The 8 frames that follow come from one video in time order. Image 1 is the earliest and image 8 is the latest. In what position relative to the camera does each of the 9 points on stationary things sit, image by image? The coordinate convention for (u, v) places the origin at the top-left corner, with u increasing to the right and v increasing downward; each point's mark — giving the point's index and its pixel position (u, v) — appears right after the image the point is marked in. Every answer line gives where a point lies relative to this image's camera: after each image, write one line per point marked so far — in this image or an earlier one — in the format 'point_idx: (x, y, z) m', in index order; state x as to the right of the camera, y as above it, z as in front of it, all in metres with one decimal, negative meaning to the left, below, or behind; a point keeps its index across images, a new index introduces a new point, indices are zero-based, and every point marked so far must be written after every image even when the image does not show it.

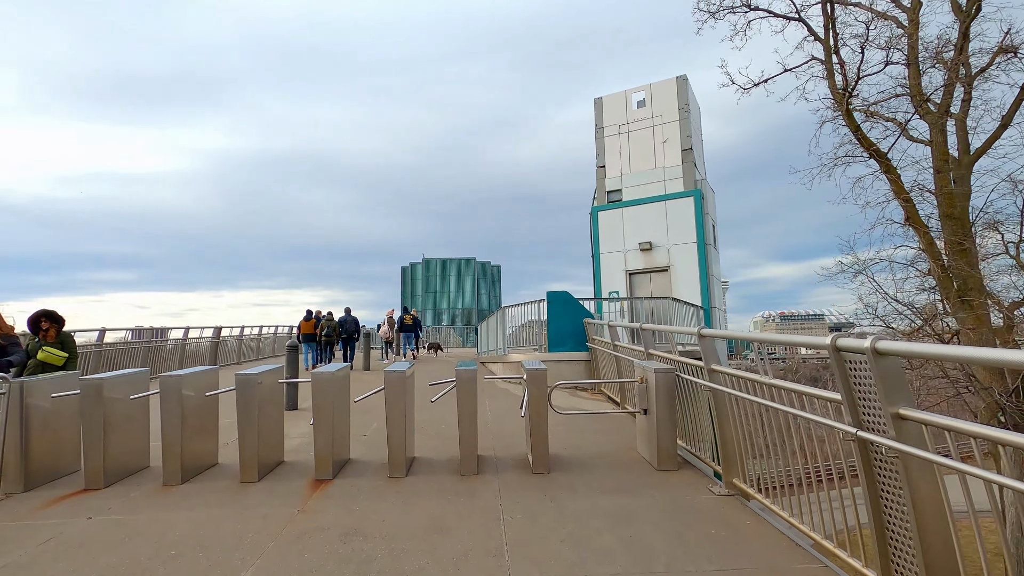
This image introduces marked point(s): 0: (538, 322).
0: (+0.6, -0.7, +11.3) m
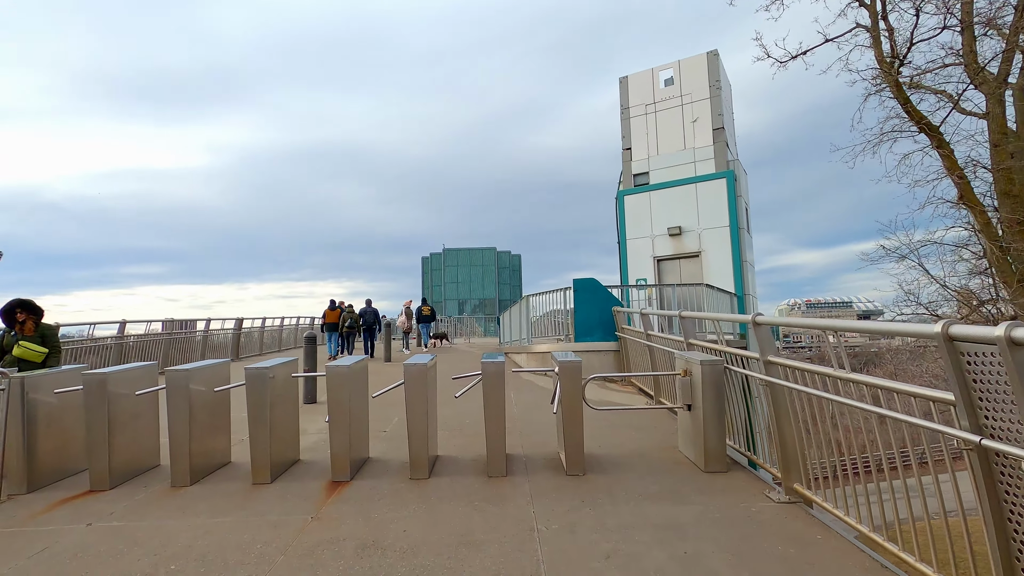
0: (+1.1, -0.5, +10.9) m
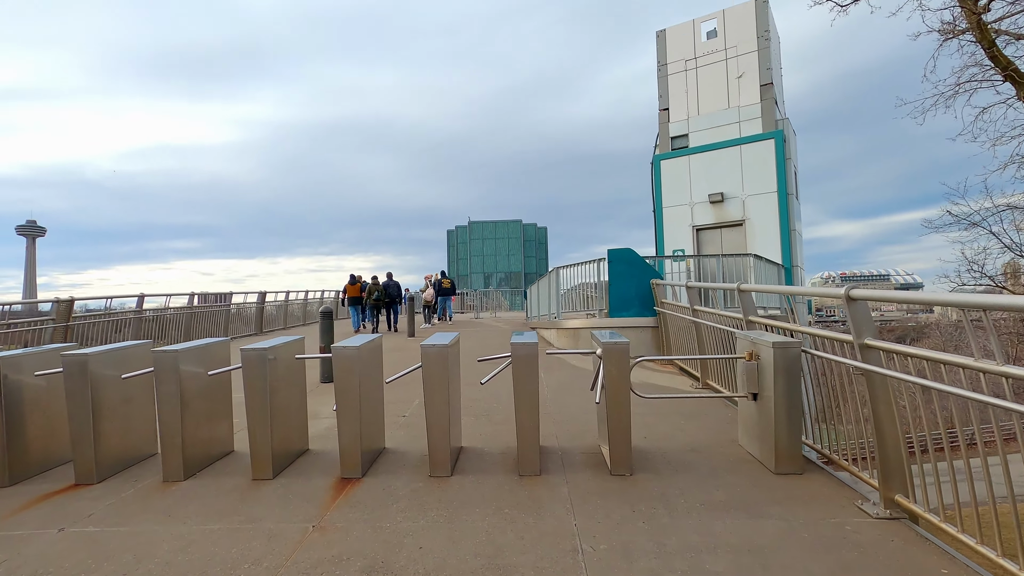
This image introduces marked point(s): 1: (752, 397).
0: (+1.6, +0.1, +10.1) m
1: (+1.9, -0.9, +4.3) m
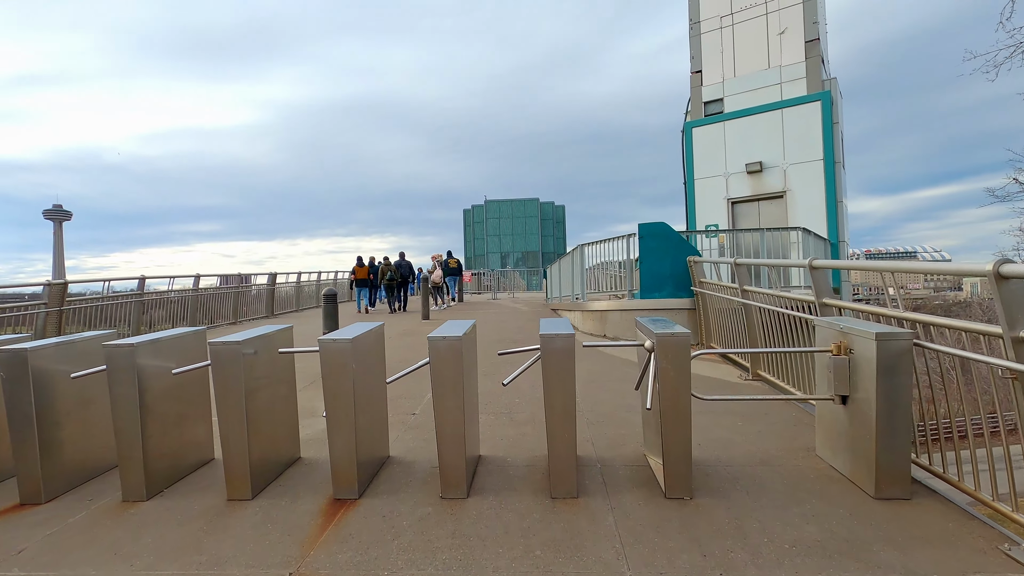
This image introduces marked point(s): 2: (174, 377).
0: (+2.0, +0.5, +9.2) m
1: (+2.1, -0.7, +3.4) m
2: (-2.3, -0.6, +3.6) m
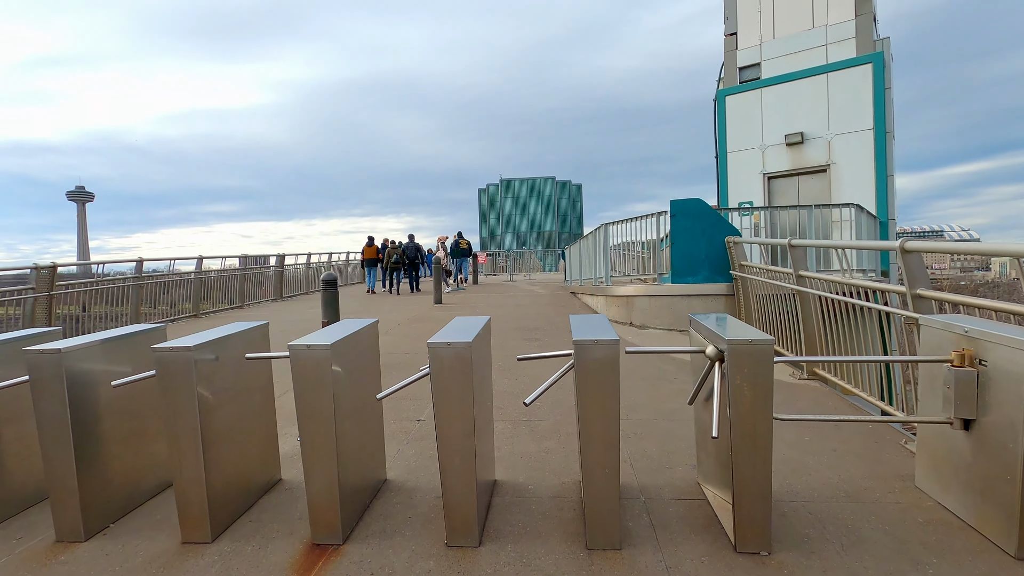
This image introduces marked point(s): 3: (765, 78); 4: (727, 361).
0: (+2.3, +0.7, +8.4) m
1: (+2.2, -0.7, +2.7) m
2: (-2.1, -0.5, +2.9) m
3: (+5.3, +4.4, +11.3) m
4: (+0.9, -0.3, +2.3) m
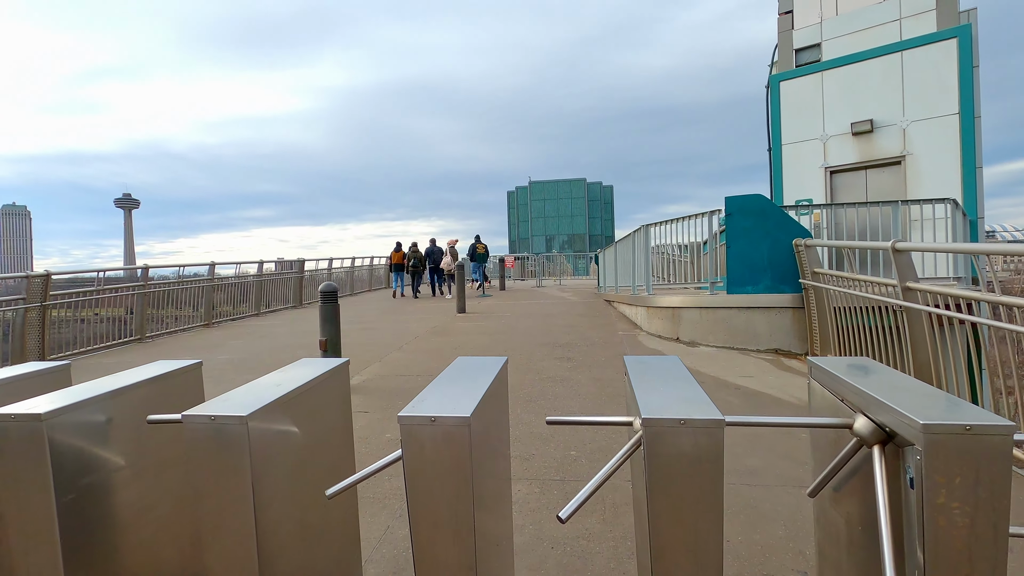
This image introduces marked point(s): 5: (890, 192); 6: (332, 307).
0: (+2.7, +0.6, +7.3) m
1: (+2.3, -0.8, +1.6) m
2: (-2.0, -0.6, +2.1) m
3: (+5.9, +4.3, +10.0) m
4: (+1.0, -0.4, +1.3) m
5: (+6.7, +1.7, +9.5) m
6: (-1.9, -0.2, +5.5) m
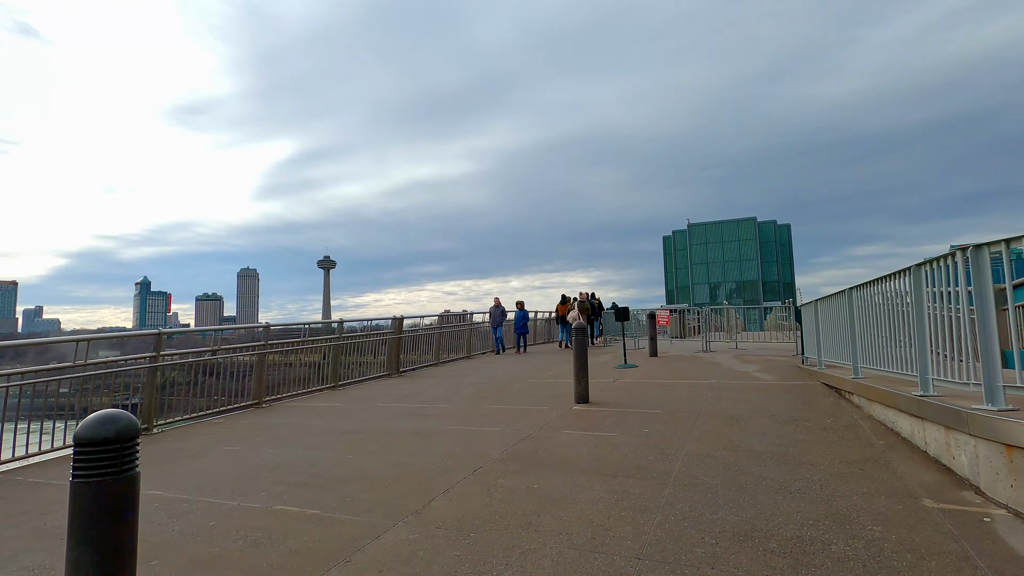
0: (+3.4, 0.0, +2.6) m
1: (+1.4, -0.8, -2.9) m
2: (-2.6, -0.8, -1.2) m
3: (+7.3, +3.5, +4.6) m
4: (+0.1, -0.5, -2.7) m
5: (+7.9, +1.0, +3.6) m
6: (-1.4, -0.7, +2.1) m
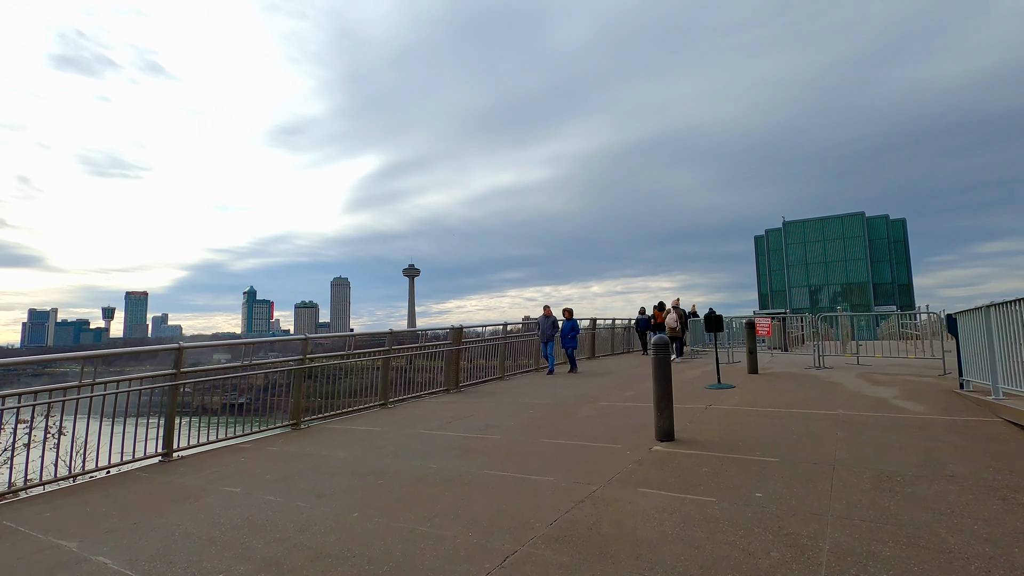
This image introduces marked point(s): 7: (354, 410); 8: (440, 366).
0: (+3.4, 0.0, +0.8) m
1: (+0.6, -0.8, -4.4) m
2: (-3.1, -0.9, -2.1) m
3: (+7.5, +3.5, +2.2) m
4: (-0.7, -0.5, -4.0) m
5: (+8.0, +1.0, +1.1) m
6: (-1.5, -0.7, +1.0) m
7: (-2.7, -2.1, +9.0) m
8: (-1.5, -1.6, +11.0) m
